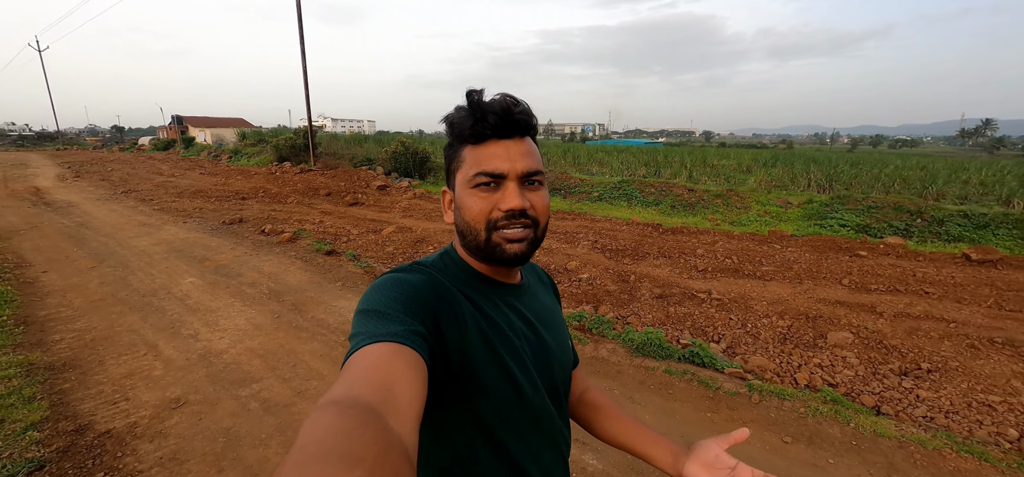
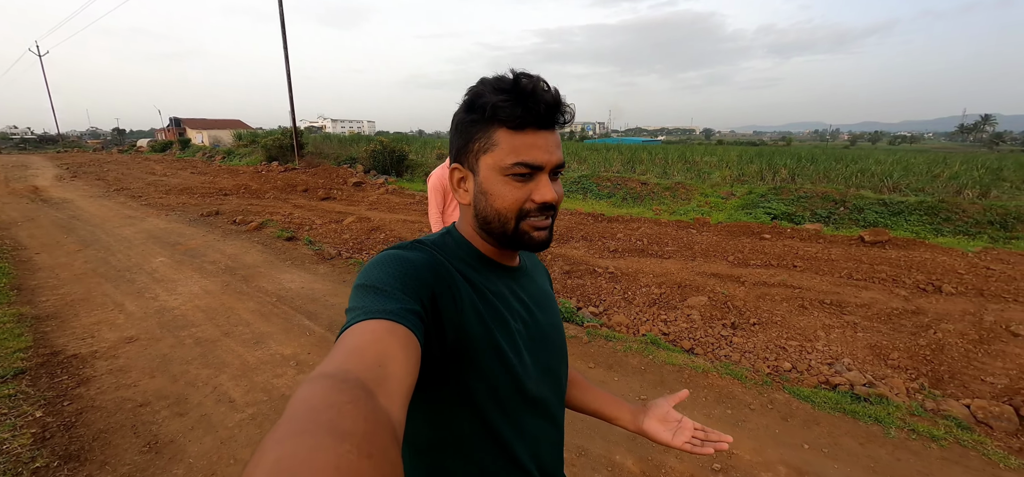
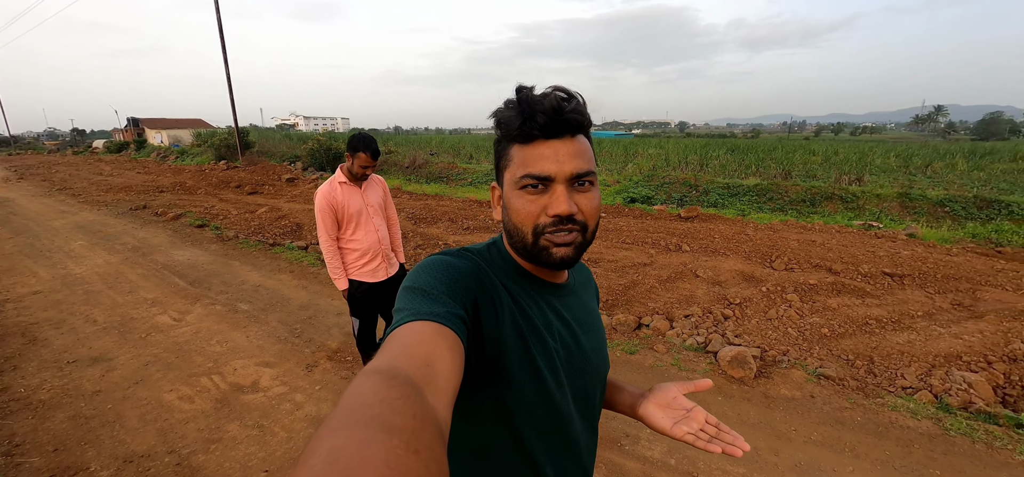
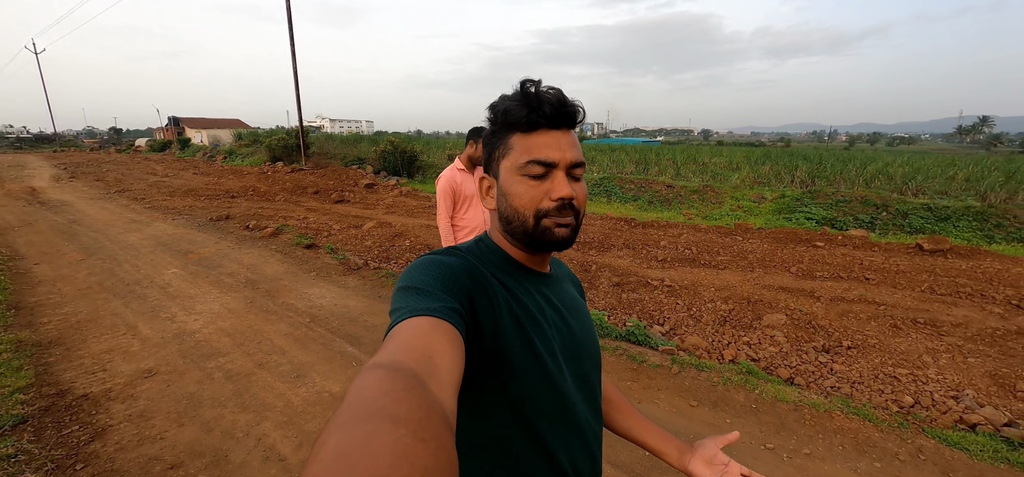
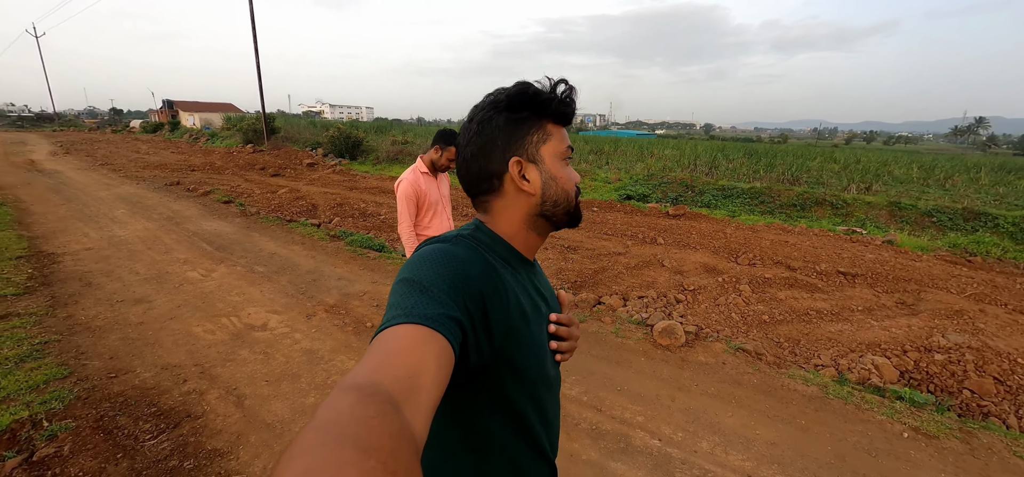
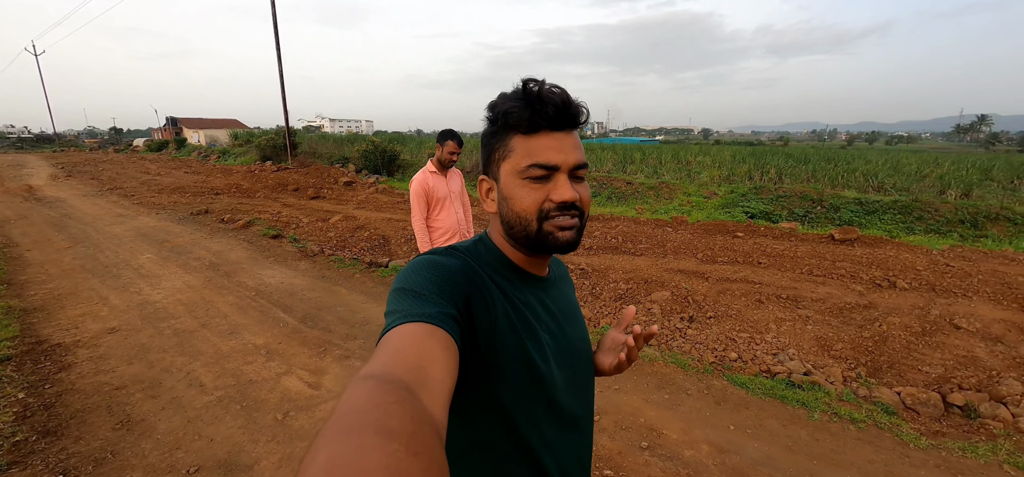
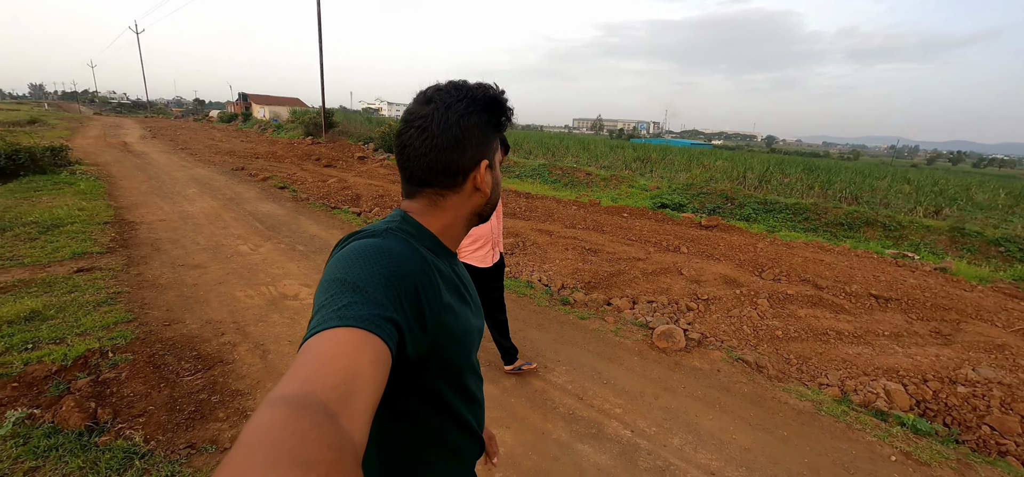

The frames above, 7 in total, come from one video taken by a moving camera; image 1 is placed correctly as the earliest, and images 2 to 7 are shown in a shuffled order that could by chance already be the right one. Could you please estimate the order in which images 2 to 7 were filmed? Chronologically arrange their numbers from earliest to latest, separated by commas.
4, 2, 6, 3, 5, 7
